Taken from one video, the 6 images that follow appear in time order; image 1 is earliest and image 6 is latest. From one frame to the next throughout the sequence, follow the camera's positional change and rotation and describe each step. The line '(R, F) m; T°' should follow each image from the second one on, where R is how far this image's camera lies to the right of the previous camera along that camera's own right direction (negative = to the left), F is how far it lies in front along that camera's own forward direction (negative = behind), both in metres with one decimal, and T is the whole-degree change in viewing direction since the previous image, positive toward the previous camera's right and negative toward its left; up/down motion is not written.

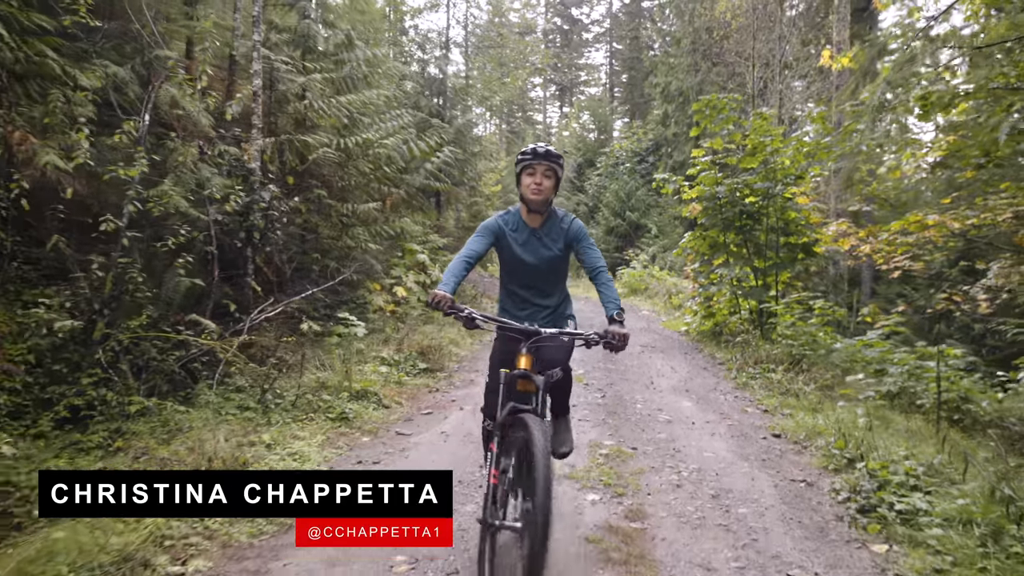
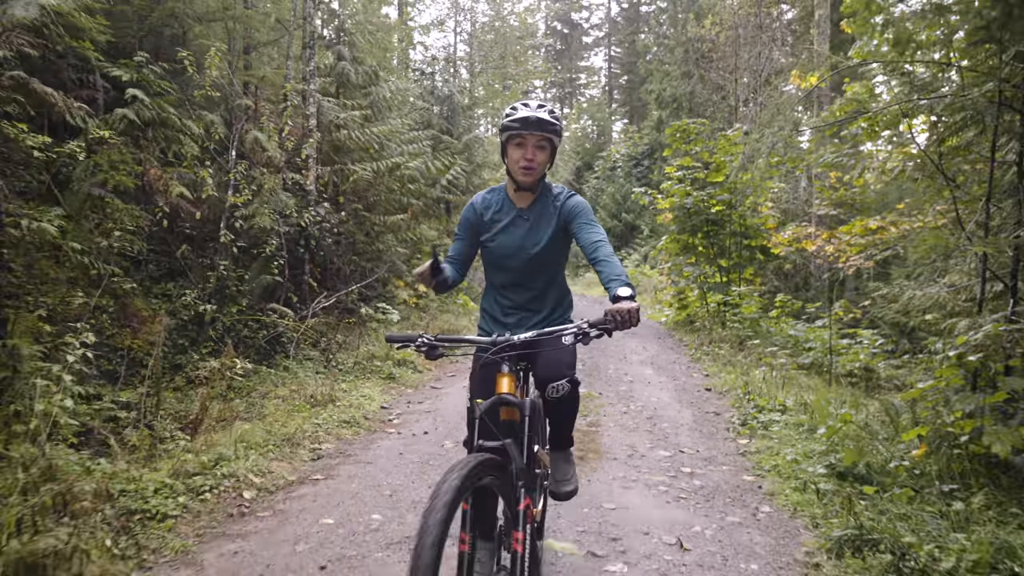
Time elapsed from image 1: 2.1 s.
(0.0, -1.9) m; 0°
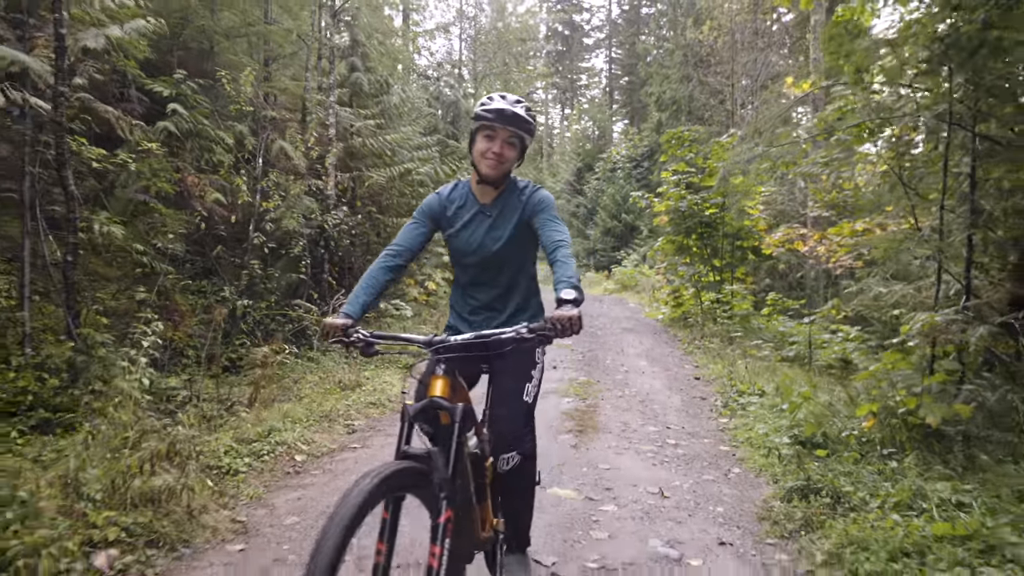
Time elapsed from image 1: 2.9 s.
(-0.1, -0.7) m; 0°
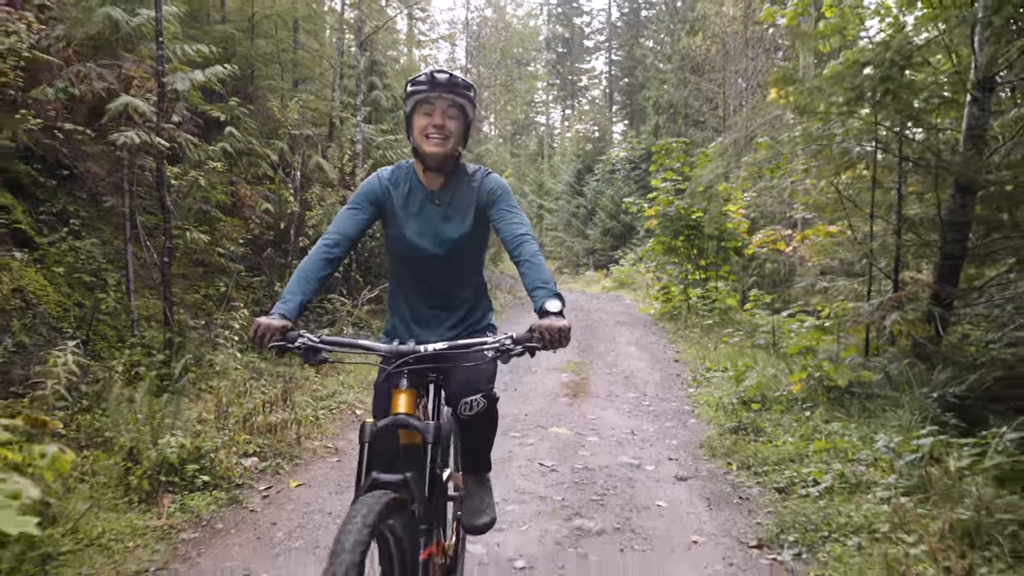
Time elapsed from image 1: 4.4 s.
(-0.1, -1.3) m; 0°
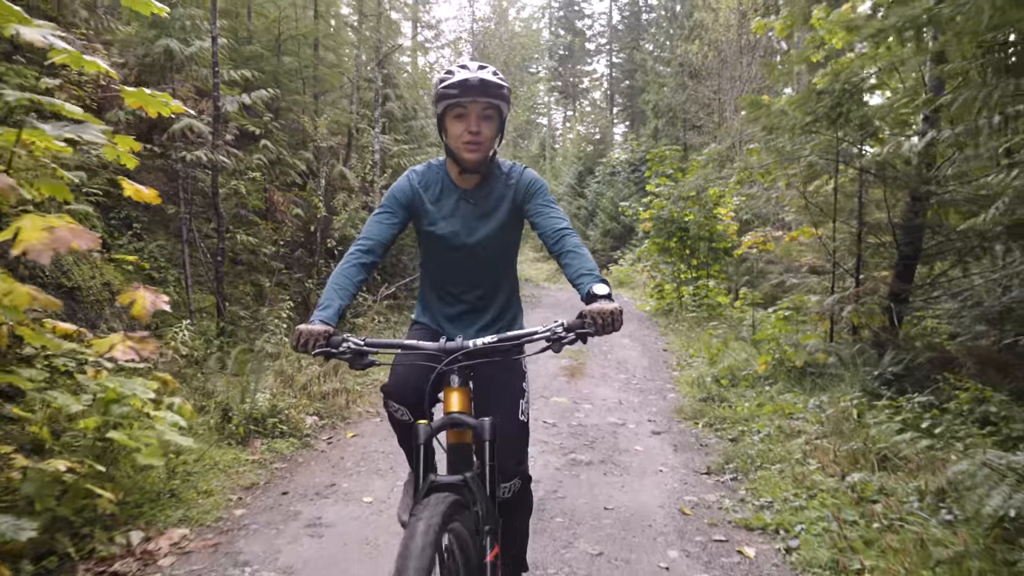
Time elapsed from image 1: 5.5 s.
(-0.1, -1.0) m; 0°
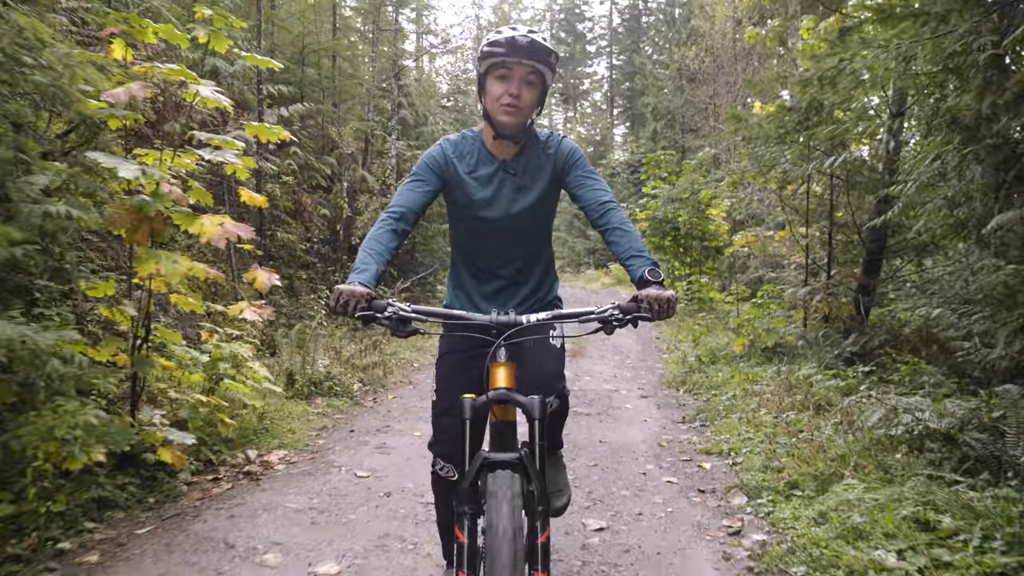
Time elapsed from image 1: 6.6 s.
(-0.1, -1.0) m; 0°
